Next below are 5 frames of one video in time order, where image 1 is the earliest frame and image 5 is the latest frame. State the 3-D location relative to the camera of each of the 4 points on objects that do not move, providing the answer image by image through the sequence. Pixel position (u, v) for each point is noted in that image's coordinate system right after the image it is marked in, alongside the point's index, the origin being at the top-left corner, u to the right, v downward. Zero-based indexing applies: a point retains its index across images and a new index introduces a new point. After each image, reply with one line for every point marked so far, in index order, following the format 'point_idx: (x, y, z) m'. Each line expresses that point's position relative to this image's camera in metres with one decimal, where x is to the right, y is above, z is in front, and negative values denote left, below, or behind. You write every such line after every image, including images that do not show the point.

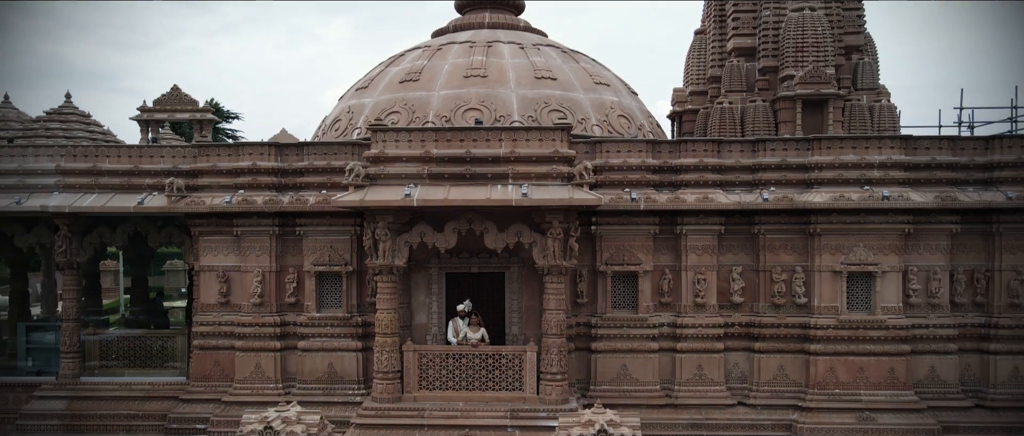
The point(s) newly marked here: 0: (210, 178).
0: (-4.3, +0.6, +11.2) m
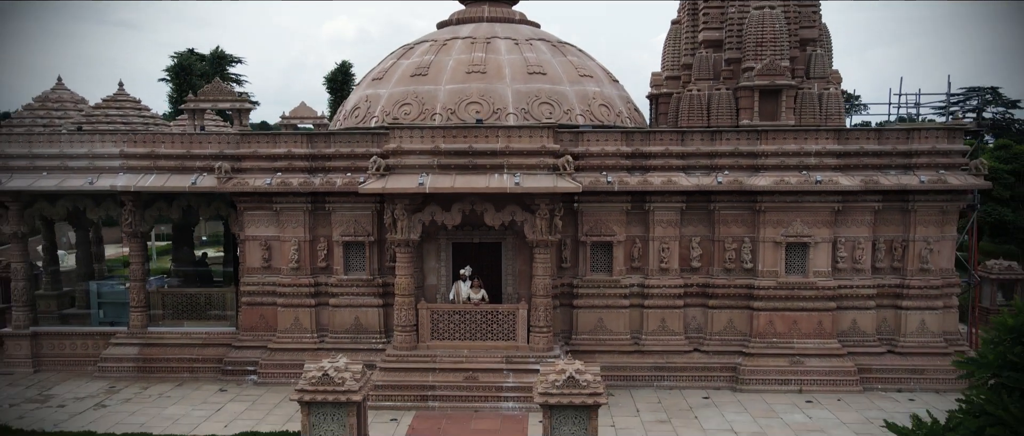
0: (-4.3, +0.9, +13.2) m
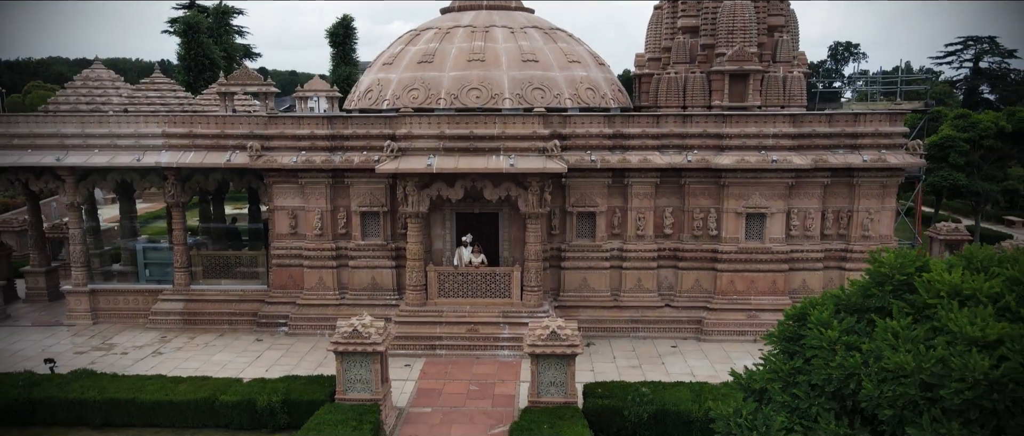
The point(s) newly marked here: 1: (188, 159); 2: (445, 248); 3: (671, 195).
0: (-4.4, +1.5, +14.9) m
1: (-6.1, +1.1, +14.9) m
2: (-1.3, -0.6, +14.6) m
3: (+3.0, +0.4, +14.7) m
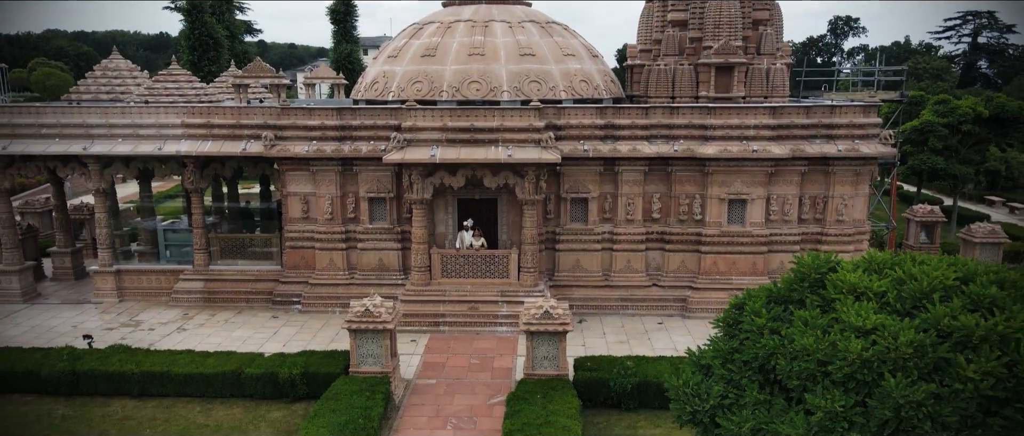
0: (-4.5, +1.8, +15.9) m
1: (-6.2, +1.4, +15.9) m
2: (-1.3, -0.3, +15.7) m
3: (+2.9, +0.7, +15.7) m
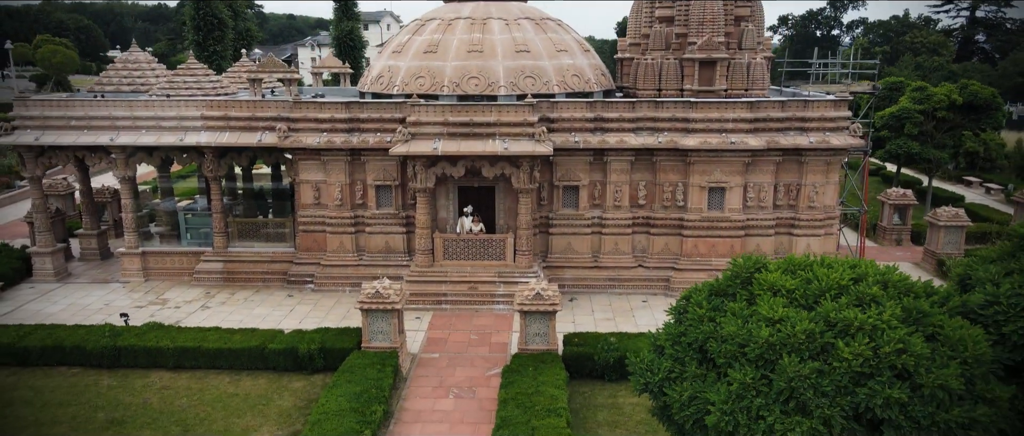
0: (-4.5, +2.1, +17.1) m
1: (-6.2, +1.7, +17.1) m
2: (-1.4, 0.0, +16.9) m
3: (+2.8, +1.0, +16.9) m
